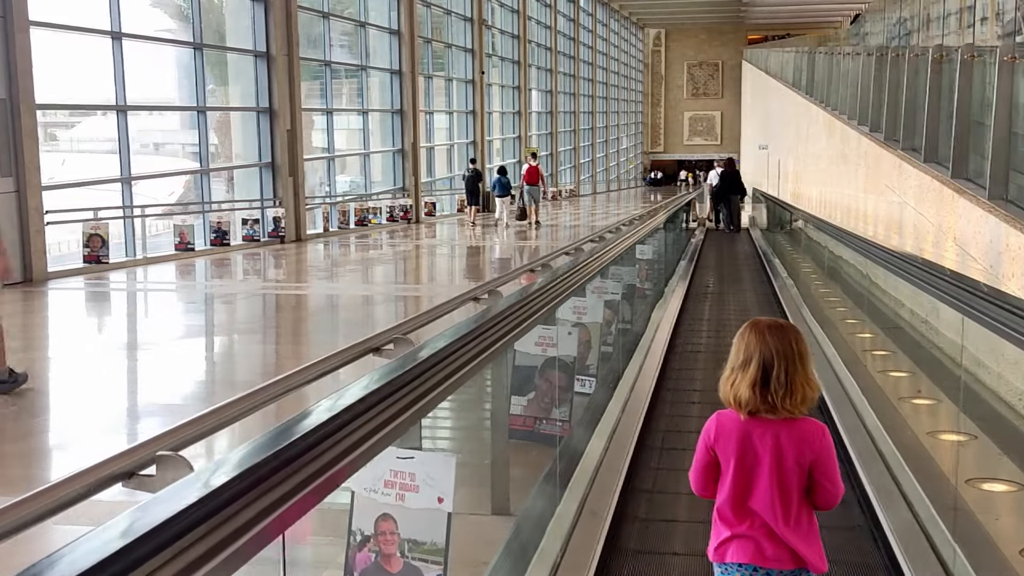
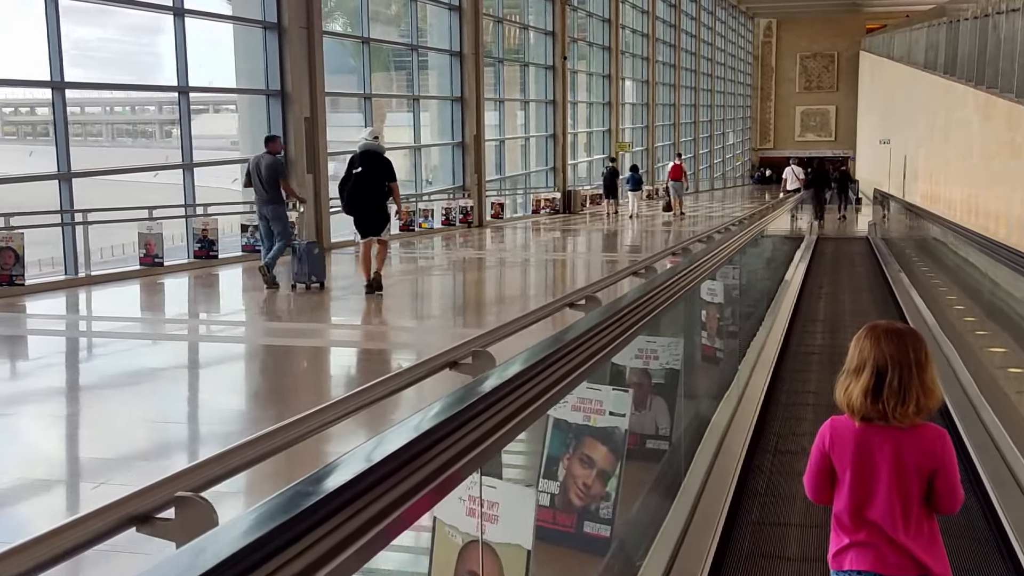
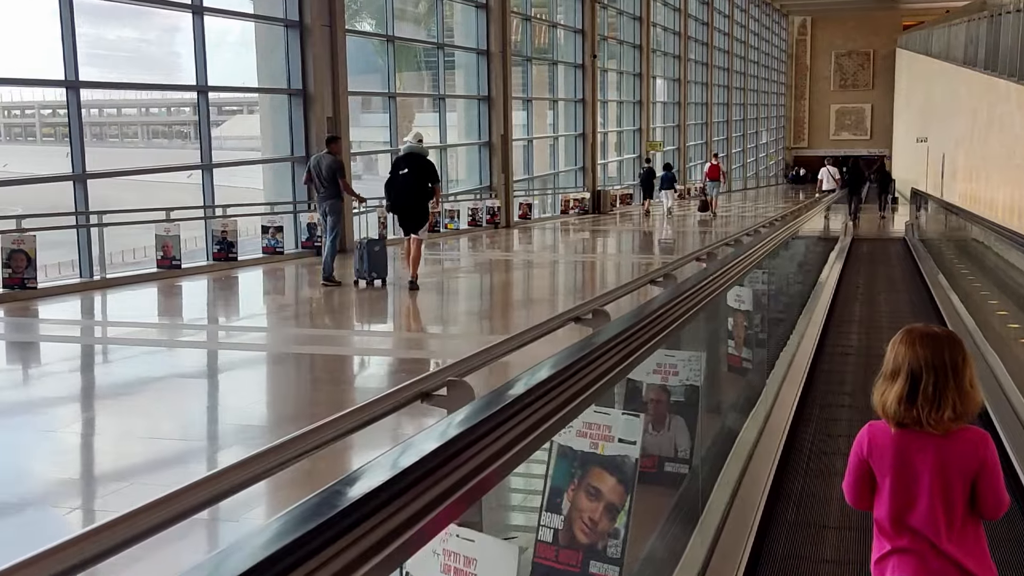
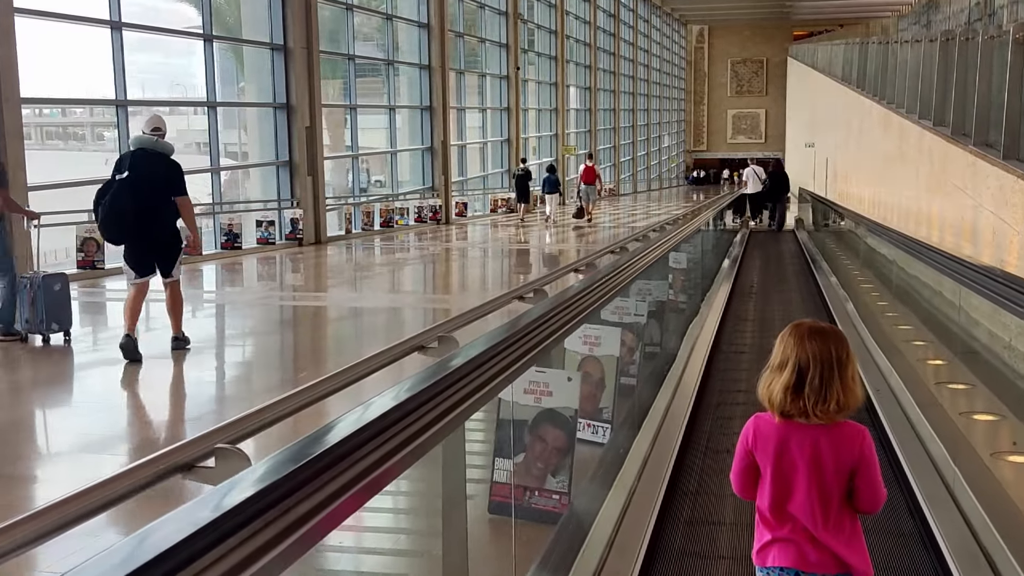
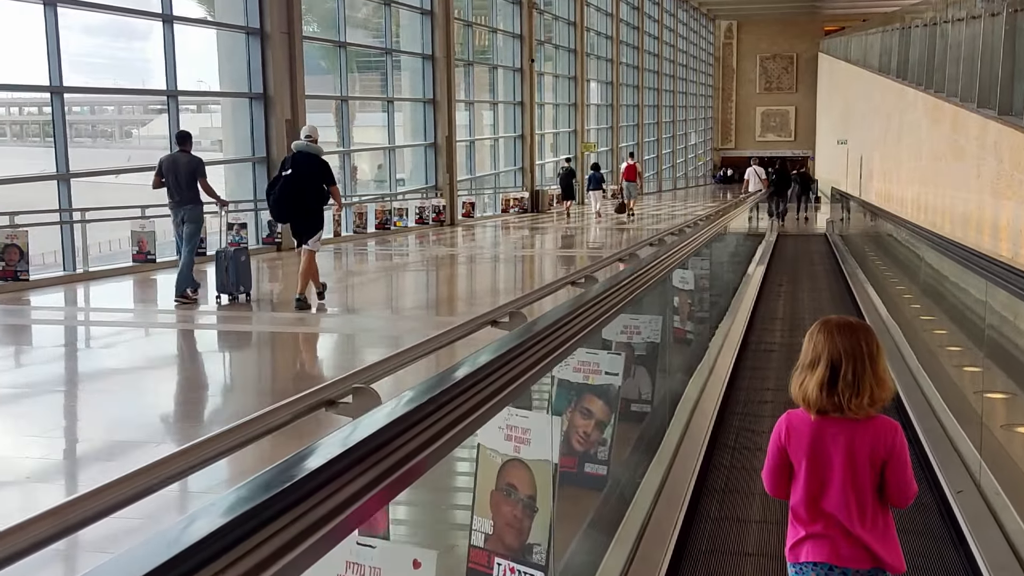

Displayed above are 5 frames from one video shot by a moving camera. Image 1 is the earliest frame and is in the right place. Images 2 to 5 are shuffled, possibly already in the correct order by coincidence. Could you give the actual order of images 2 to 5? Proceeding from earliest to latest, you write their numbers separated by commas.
4, 5, 2, 3
